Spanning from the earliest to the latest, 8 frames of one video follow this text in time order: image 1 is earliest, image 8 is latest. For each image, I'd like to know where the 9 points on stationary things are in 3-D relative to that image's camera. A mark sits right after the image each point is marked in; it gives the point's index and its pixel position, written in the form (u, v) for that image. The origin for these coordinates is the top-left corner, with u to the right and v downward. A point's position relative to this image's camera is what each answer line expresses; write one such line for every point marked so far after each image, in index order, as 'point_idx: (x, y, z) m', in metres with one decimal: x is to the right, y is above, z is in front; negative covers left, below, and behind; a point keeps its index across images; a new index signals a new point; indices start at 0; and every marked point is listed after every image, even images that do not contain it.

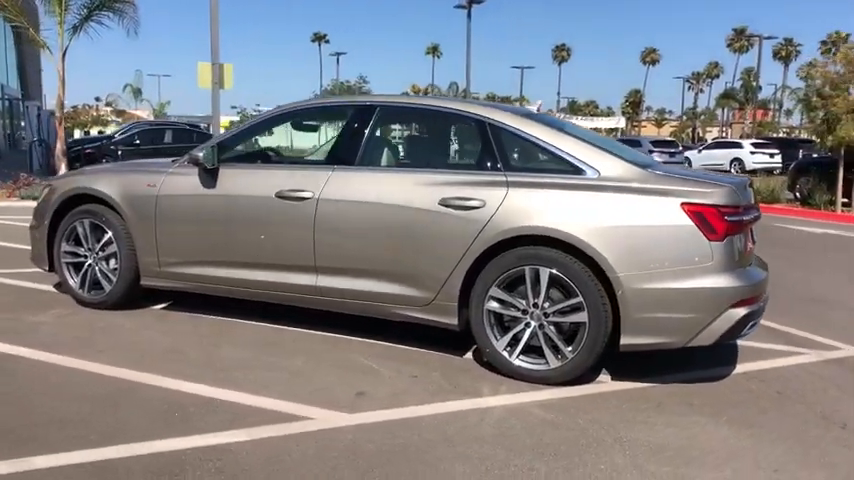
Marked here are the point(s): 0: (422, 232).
0: (0.0, 0.0, +4.9) m
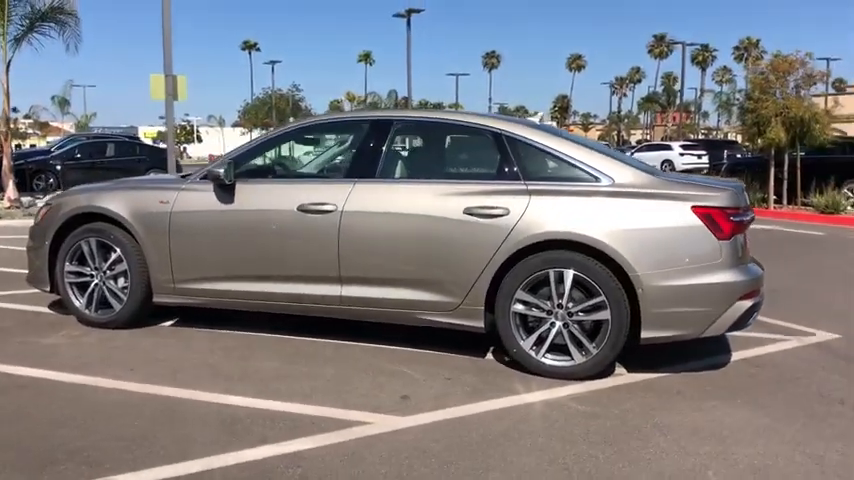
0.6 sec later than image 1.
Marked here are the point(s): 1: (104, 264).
0: (+0.1, 0.0, +5.1) m
1: (-2.4, -0.2, +6.0) m
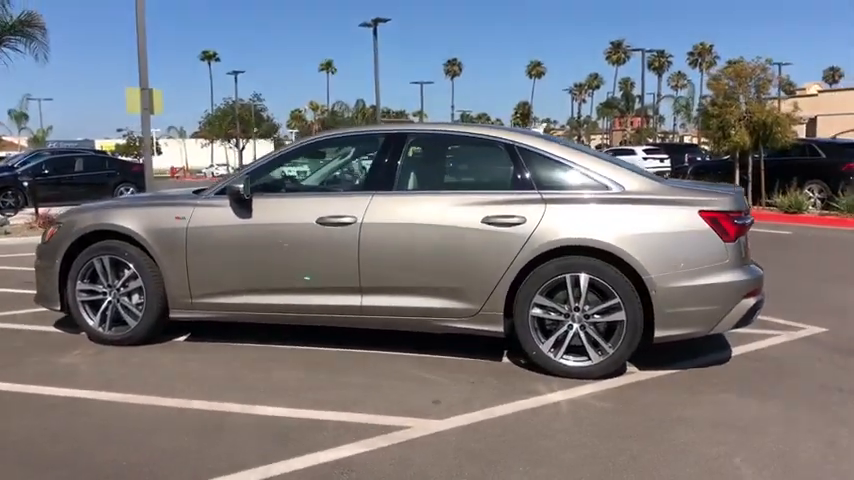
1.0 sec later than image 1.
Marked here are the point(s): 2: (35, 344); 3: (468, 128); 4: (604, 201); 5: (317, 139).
0: (+0.3, -0.1, +5.3) m
1: (-2.3, -0.3, +6.0) m
2: (-3.0, -0.8, +6.1) m
3: (+0.3, +0.8, +5.7) m
4: (+1.2, +0.3, +5.2) m
5: (-0.8, +0.7, +5.9) m
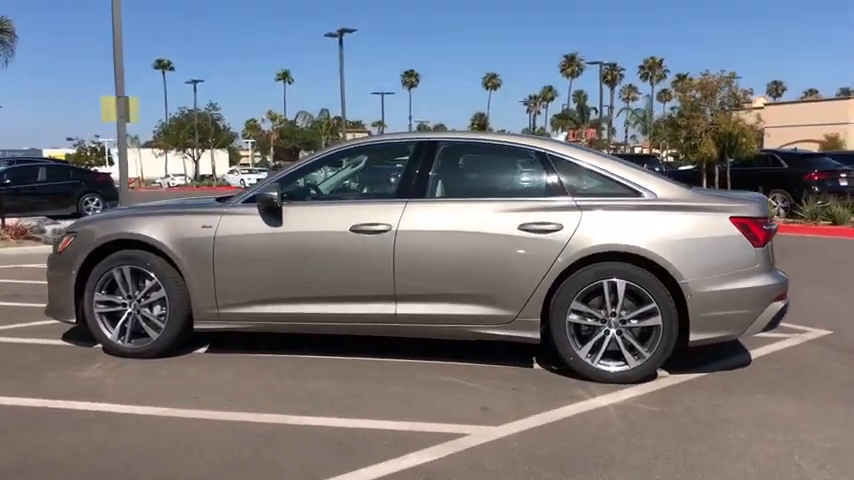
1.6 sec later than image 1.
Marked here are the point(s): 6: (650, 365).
0: (+0.5, -0.1, +5.4) m
1: (-2.1, -0.4, +5.8) m
2: (-2.8, -0.9, +5.9) m
3: (+0.5, +0.8, +5.7) m
4: (+1.4, +0.2, +5.4) m
5: (-0.6, +0.7, +5.8) m
6: (+1.5, -0.8, +5.3) m
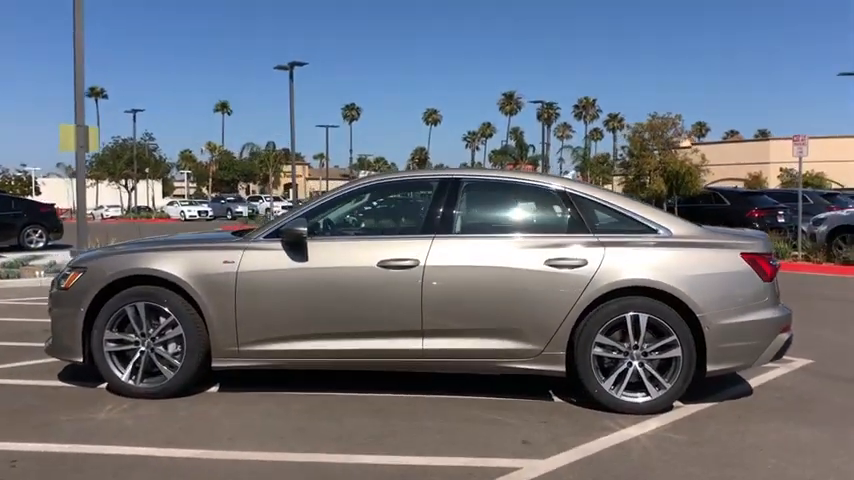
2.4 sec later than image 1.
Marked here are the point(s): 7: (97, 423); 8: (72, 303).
0: (+0.7, -0.4, +5.5) m
1: (-2.0, -0.6, +5.7) m
2: (-2.7, -1.1, +5.7) m
3: (+0.7, +0.5, +5.9) m
4: (+1.6, 0.0, +5.6) m
5: (-0.4, +0.4, +5.9) m
6: (+1.7, -1.1, +5.5) m
7: (-2.2, -1.2, +5.2) m
8: (-2.6, -0.5, +5.7) m
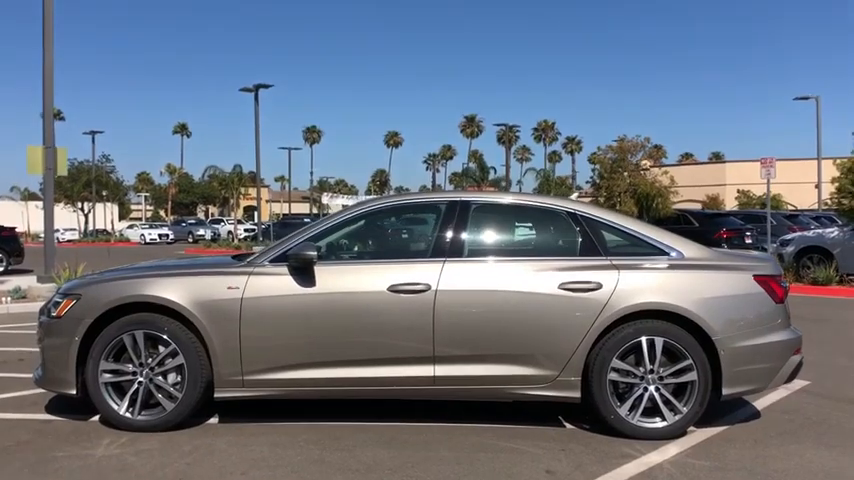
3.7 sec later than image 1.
0: (+0.8, -0.5, +5.4) m
1: (-1.9, -0.8, +5.4) m
2: (-2.6, -1.3, +5.3) m
3: (+0.7, +0.3, +5.8) m
4: (+1.7, -0.2, +5.6) m
5: (-0.4, +0.3, +5.7) m
6: (+1.8, -1.2, +5.4) m
7: (-2.1, -1.4, +4.9) m
8: (-2.5, -0.6, +5.4) m
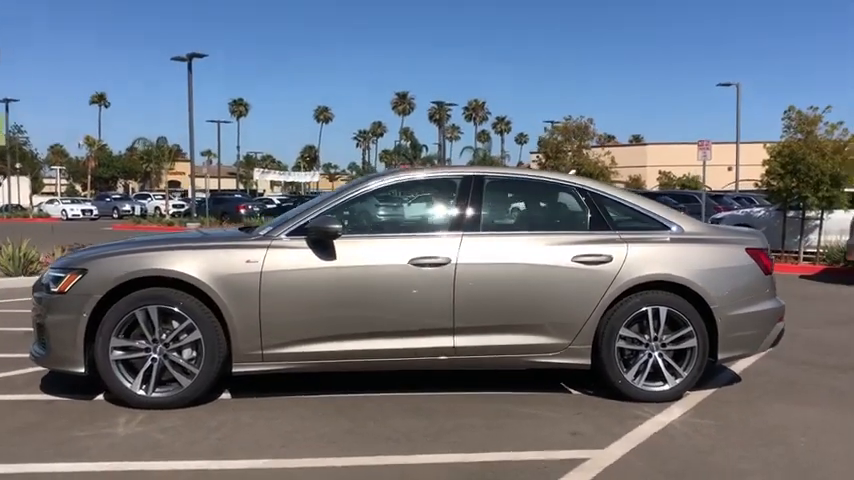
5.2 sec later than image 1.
0: (+0.9, -0.3, +5.6) m
1: (-1.7, -0.6, +5.3) m
2: (-2.4, -1.1, +5.1) m
3: (+0.8, +0.5, +6.0) m
4: (+1.8, 0.0, +5.8) m
5: (-0.3, +0.4, +5.7) m
6: (+1.9, -1.1, +5.8) m
7: (-1.9, -1.2, +4.8) m
8: (-2.3, -0.4, +5.2) m
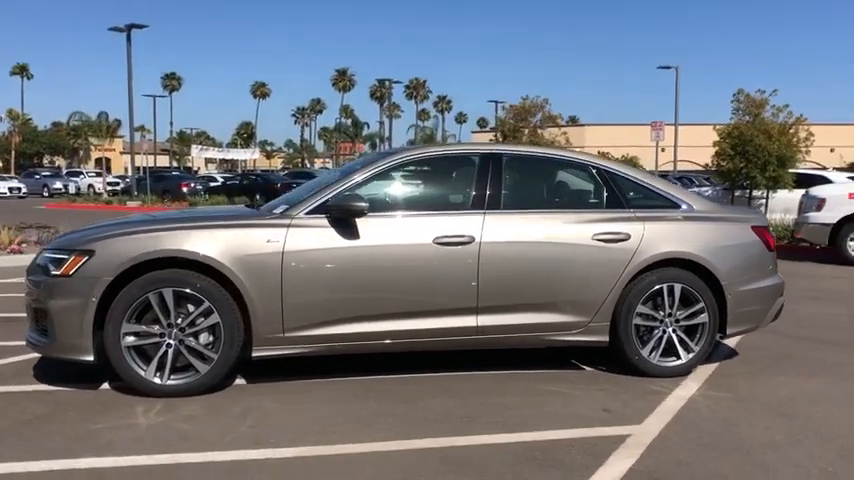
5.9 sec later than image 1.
0: (+1.1, -0.2, +5.6) m
1: (-1.6, -0.5, +5.0) m
2: (-2.2, -1.0, +4.8) m
3: (+0.9, +0.7, +5.9) m
4: (+1.9, +0.2, +5.9) m
5: (-0.2, +0.6, +5.6) m
6: (+2.0, -0.9, +5.9) m
7: (-1.6, -1.1, +4.5) m
8: (-2.1, -0.3, +4.9) m
